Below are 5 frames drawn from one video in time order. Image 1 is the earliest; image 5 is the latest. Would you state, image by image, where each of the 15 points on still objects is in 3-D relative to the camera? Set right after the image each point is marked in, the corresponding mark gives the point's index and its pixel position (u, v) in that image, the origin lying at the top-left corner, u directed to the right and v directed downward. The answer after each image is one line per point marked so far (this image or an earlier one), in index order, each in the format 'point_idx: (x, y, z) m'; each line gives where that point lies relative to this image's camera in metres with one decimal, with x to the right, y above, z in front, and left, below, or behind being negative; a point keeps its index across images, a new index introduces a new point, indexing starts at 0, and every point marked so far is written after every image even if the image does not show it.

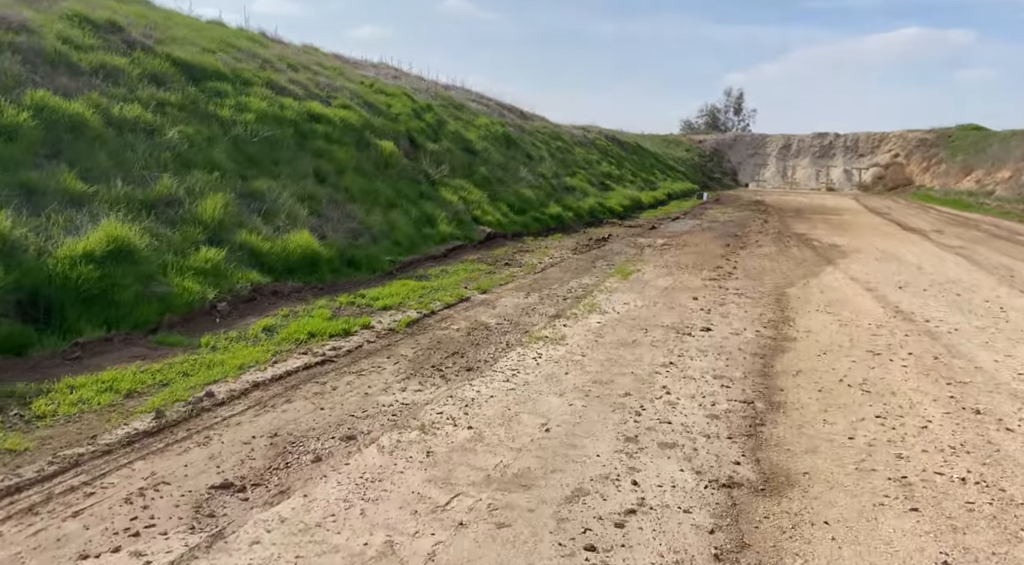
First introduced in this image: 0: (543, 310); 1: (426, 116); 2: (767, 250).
0: (+0.4, -0.4, +9.0) m
1: (-2.6, +4.9, +18.8) m
2: (+6.3, +0.8, +15.8) m
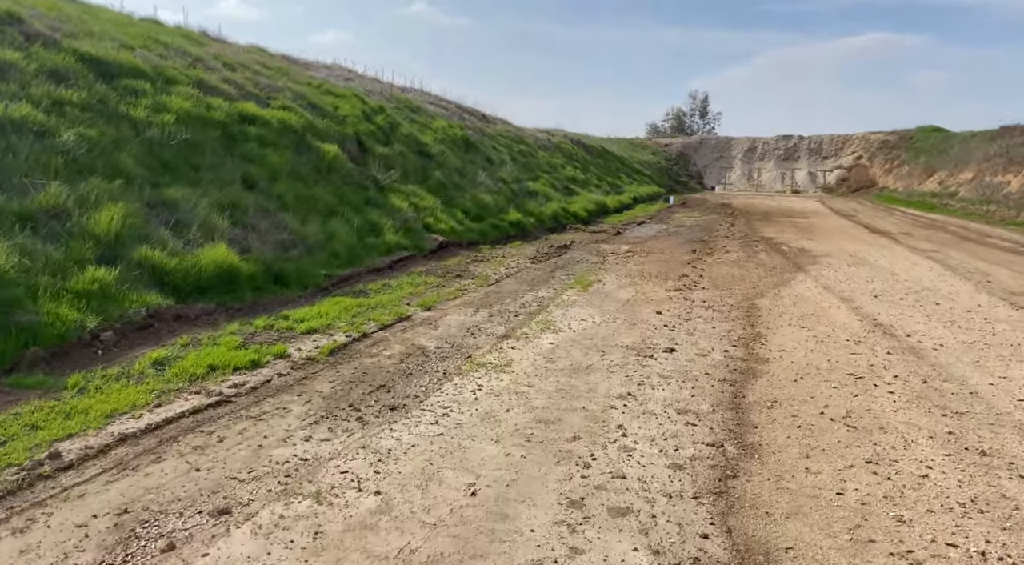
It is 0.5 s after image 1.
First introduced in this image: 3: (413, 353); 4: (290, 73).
0: (-0.3, -0.6, +8.1) m
1: (-3.8, +4.6, +17.8) m
2: (+5.3, +0.6, +15.2) m
3: (-1.1, -0.8, +6.9) m
4: (-6.3, +5.9, +18.1) m
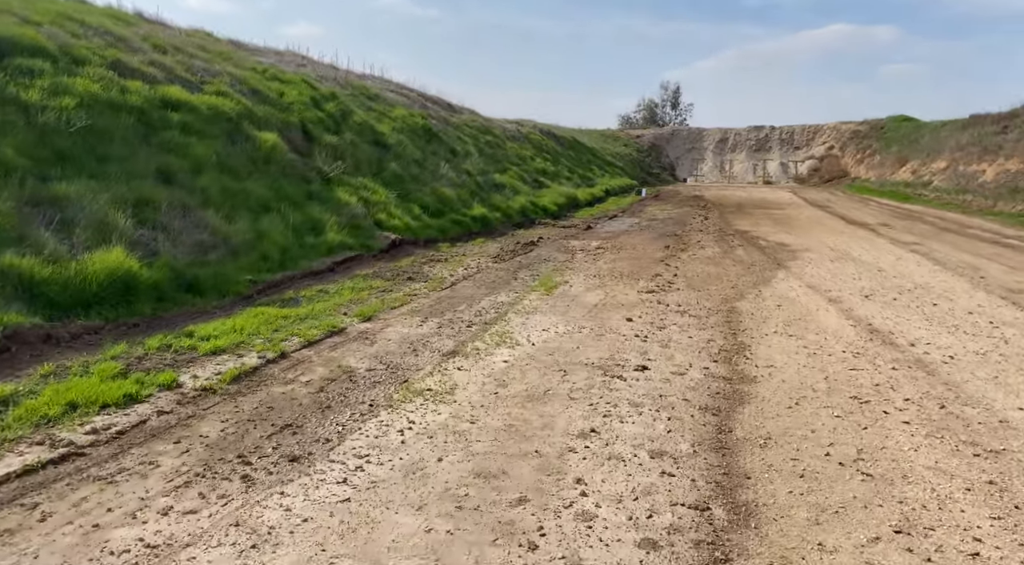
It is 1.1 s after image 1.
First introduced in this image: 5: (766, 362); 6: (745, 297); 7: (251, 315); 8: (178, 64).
0: (-0.8, -0.7, +7.0) m
1: (-4.7, +4.6, +16.5) m
2: (+4.5, +0.7, +14.3) m
3: (-1.6, -0.9, +5.8) m
4: (-7.3, +5.9, +16.6) m
5: (+2.5, -0.8, +6.4) m
6: (+3.5, -0.2, +9.6) m
7: (-3.0, -0.4, +7.4) m
8: (-6.8, +4.5, +13.0) m
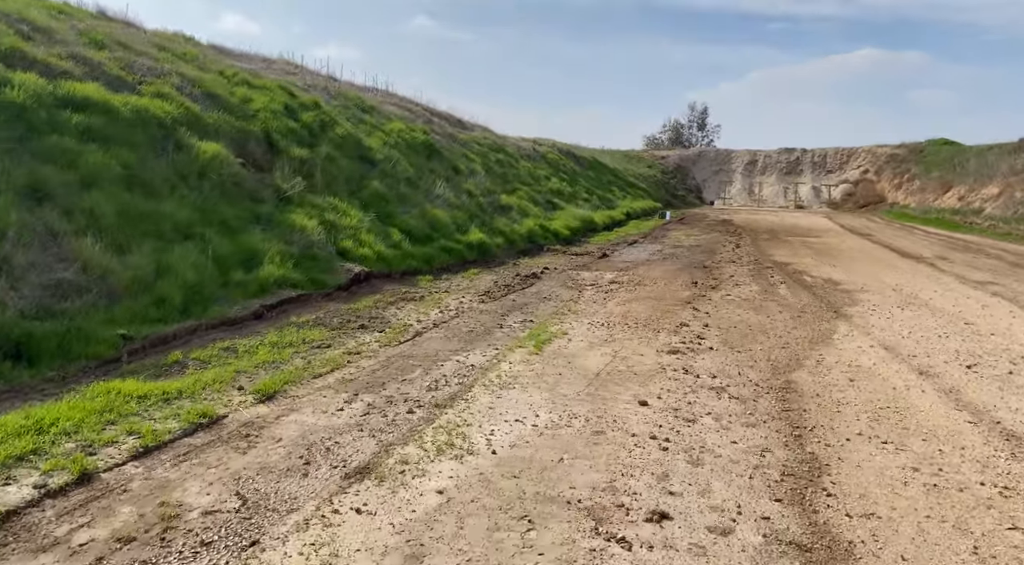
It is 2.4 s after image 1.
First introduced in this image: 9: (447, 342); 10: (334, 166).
0: (-1.2, -1.2, +4.6) m
1: (-4.7, +3.8, +14.5) m
2: (+4.4, -0.2, +11.8) m
3: (-2.0, -1.3, +3.5) m
4: (-7.2, +5.1, +14.7) m
5: (+2.2, -1.4, +3.9) m
6: (+3.2, -0.9, +7.1) m
7: (-3.3, -0.9, +5.1) m
8: (-6.9, +3.8, +11.0) m
9: (-0.8, -0.7, +7.8) m
10: (-3.7, +2.5, +13.4) m
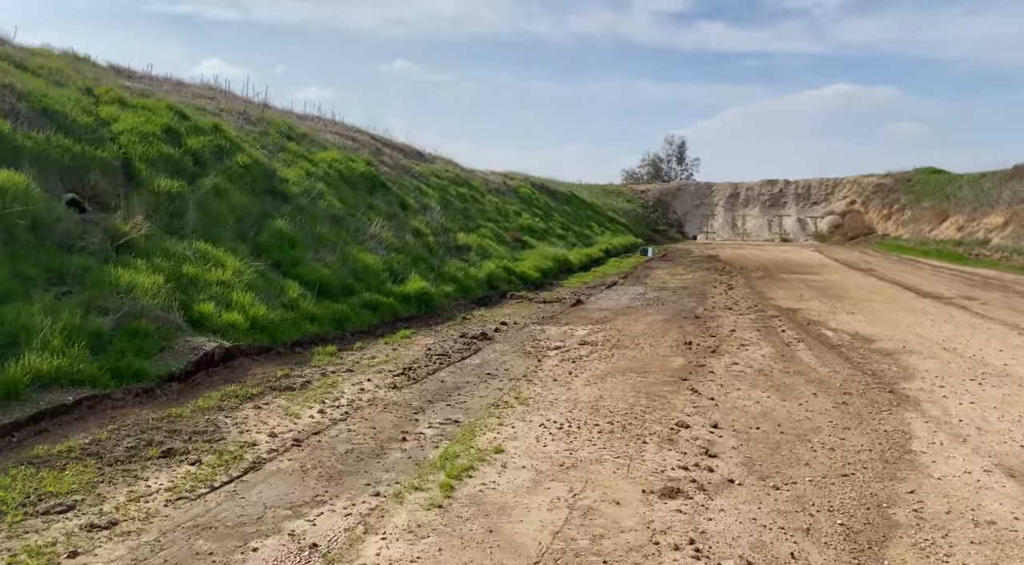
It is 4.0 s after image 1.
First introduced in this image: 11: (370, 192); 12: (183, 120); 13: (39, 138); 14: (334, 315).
0: (-1.9, -1.8, +1.5) m
1: (-5.7, +2.6, +11.5) m
2: (+3.5, -1.1, +8.9) m
3: (-2.7, -1.9, +0.3) m
4: (-8.3, +3.9, +11.8) m
5: (+1.5, -1.8, +0.9) m
6: (+2.5, -1.5, +4.1) m
7: (-4.0, -1.5, +1.9) m
8: (-7.8, +2.8, +8.1) m
9: (-1.6, -1.5, +4.7) m
10: (-4.7, +1.3, +10.4) m
11: (-3.6, +2.3, +16.1) m
12: (-6.2, +3.1, +12.1) m
13: (-6.3, +1.9, +8.5) m
14: (-2.7, -0.5, +9.5) m
